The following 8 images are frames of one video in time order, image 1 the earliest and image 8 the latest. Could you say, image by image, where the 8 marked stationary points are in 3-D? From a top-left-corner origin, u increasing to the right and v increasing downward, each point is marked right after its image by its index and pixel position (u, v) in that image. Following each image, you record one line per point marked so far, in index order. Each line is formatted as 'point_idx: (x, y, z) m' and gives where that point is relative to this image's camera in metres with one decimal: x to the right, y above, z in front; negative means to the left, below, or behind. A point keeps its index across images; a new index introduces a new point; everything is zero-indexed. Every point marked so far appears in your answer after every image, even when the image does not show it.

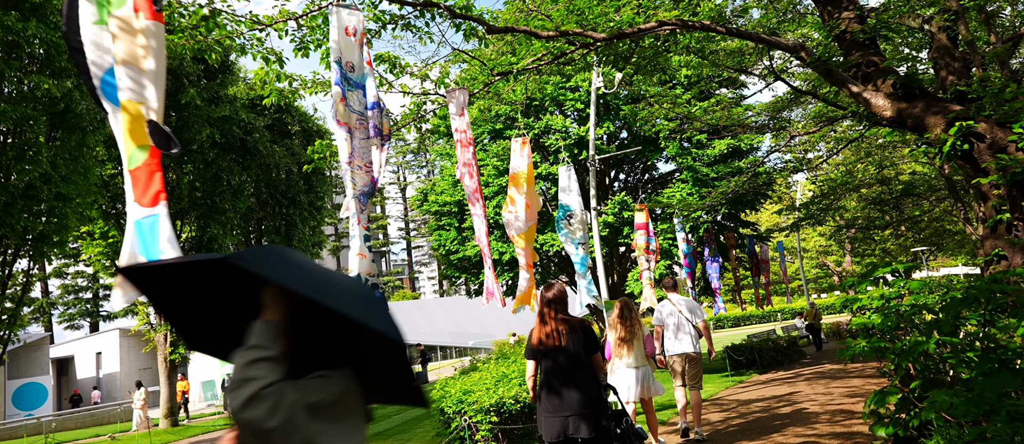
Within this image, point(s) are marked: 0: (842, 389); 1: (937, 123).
0: (+5.8, -3.0, +15.6) m
1: (+3.4, +0.8, +7.0) m
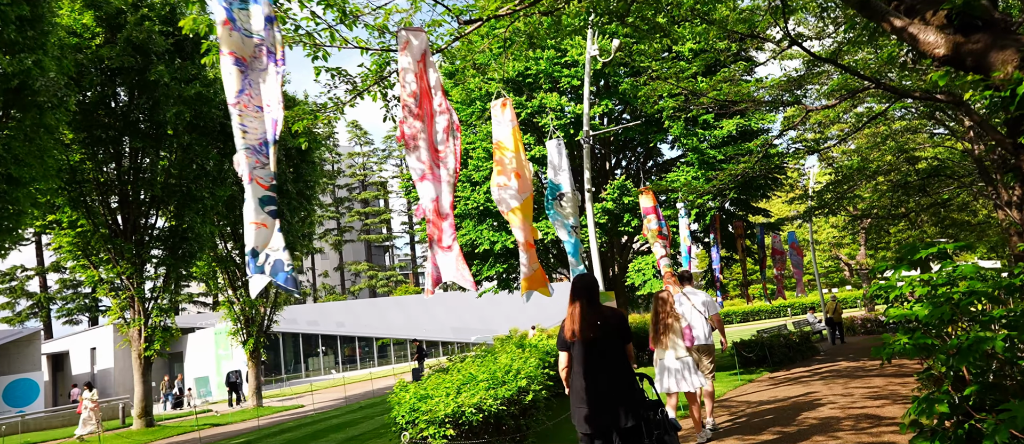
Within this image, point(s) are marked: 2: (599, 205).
0: (+5.7, -2.7, +14.1) m
1: (+3.1, +1.0, +5.6) m
2: (+1.9, +0.4, +19.7) m
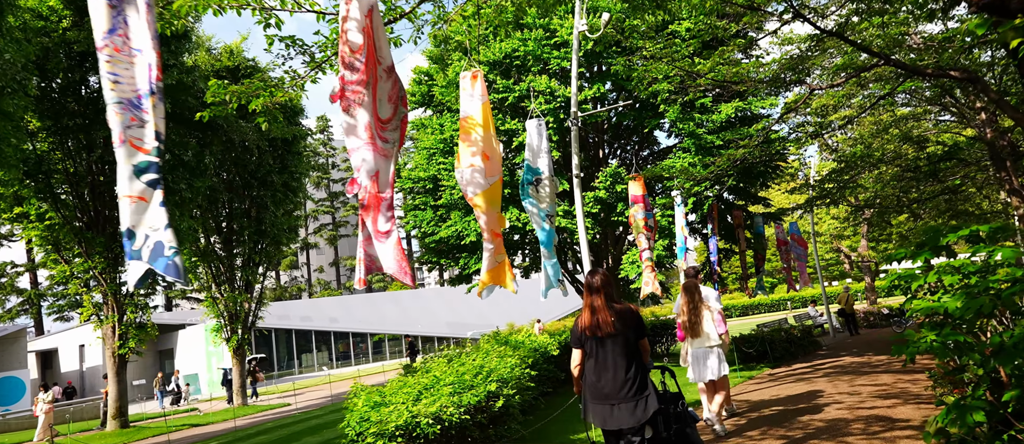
0: (+5.4, -2.5, +13.3) m
1: (+2.9, +1.2, +4.7) m
2: (+1.6, +0.6, +18.8) m
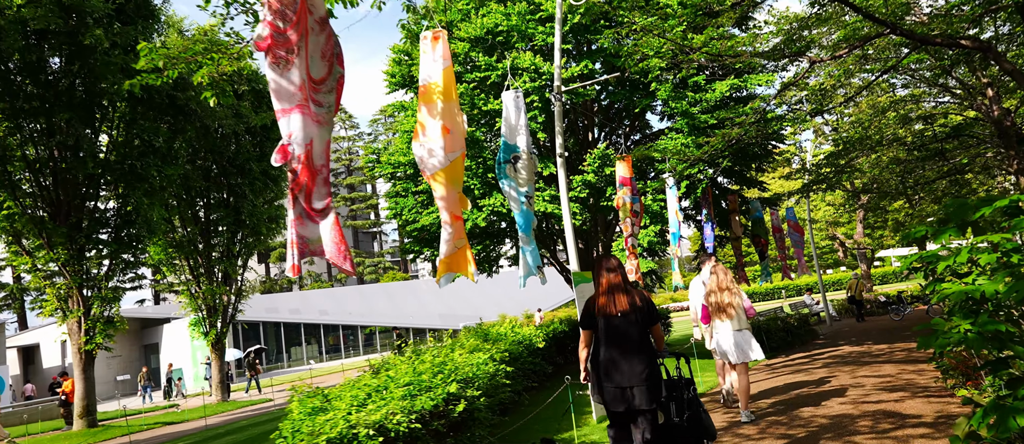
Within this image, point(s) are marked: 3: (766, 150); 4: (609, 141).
0: (+5.2, -2.2, +12.5) m
1: (+2.7, +1.3, +3.9) m
2: (+1.3, +0.9, +17.9) m
3: (+5.4, +1.6, +18.9) m
4: (+2.2, +1.8, +19.8) m
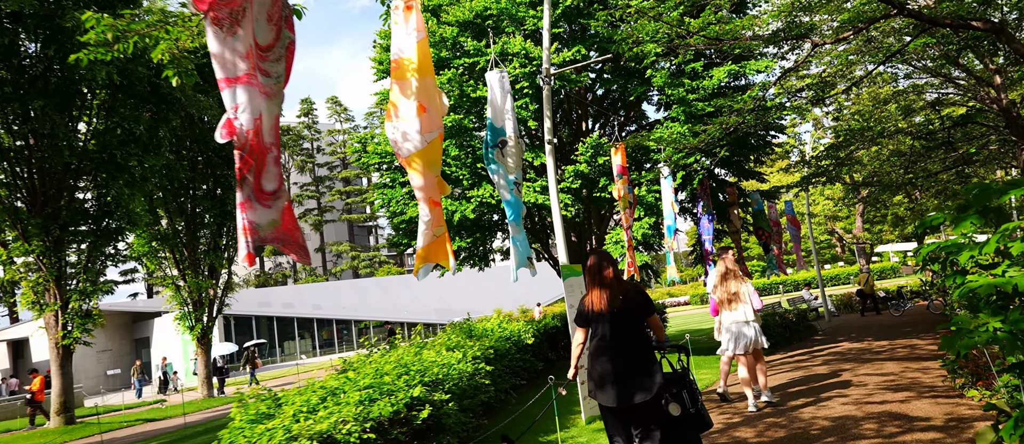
0: (+5.0, -2.1, +12.0) m
1: (+2.5, +1.4, +3.3) m
2: (+1.1, +1.1, +17.4) m
3: (+5.2, +1.7, +18.3) m
4: (+2.0, +2.0, +19.2) m
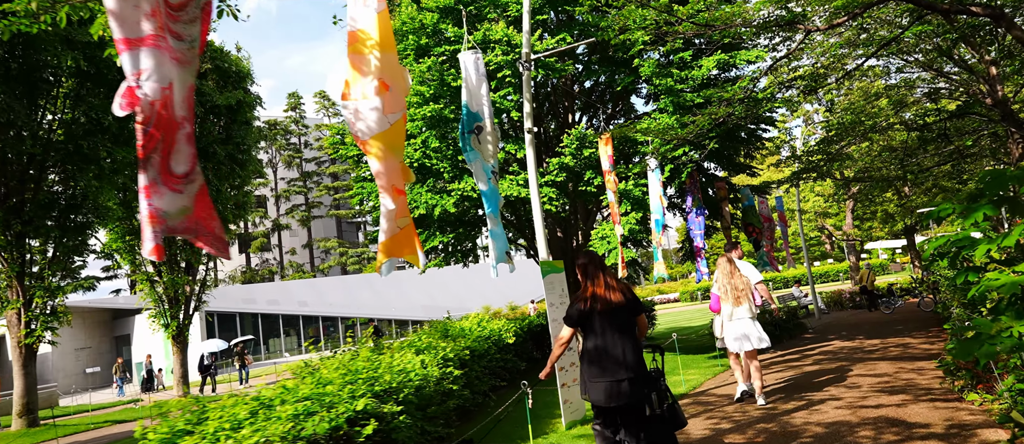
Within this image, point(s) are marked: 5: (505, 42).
0: (+4.7, -2.1, +11.5) m
1: (+2.3, +1.4, +2.8) m
2: (+0.8, +1.2, +16.8) m
3: (+4.9, +1.8, +17.8) m
4: (+1.7, +2.1, +18.7) m
5: (-0.1, +3.2, +15.5) m
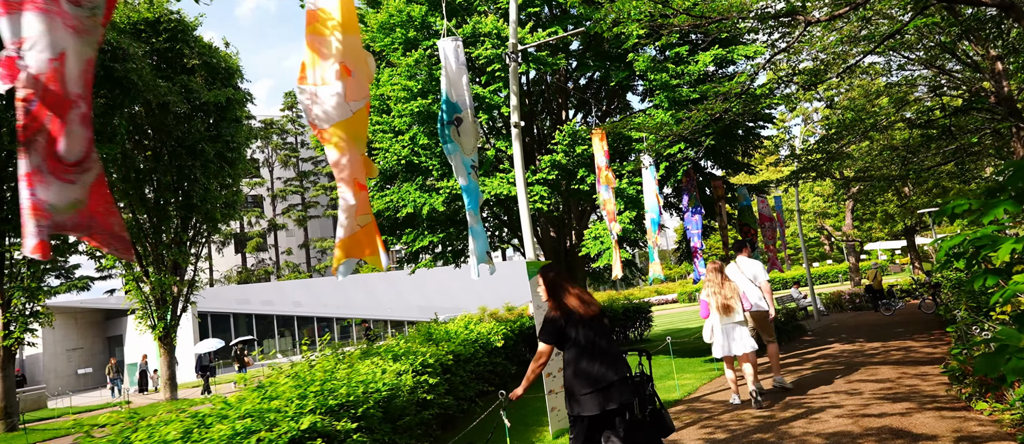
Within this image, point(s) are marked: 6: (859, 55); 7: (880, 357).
0: (+4.5, -2.1, +11.0) m
1: (+2.2, +1.4, +2.3) m
2: (+0.6, +1.2, +16.3) m
3: (+4.7, +1.8, +17.3) m
4: (+1.5, +2.1, +18.2) m
5: (-0.3, +3.2, +15.1) m
6: (+6.4, +3.1, +16.3) m
7: (+5.9, -2.2, +14.2) m
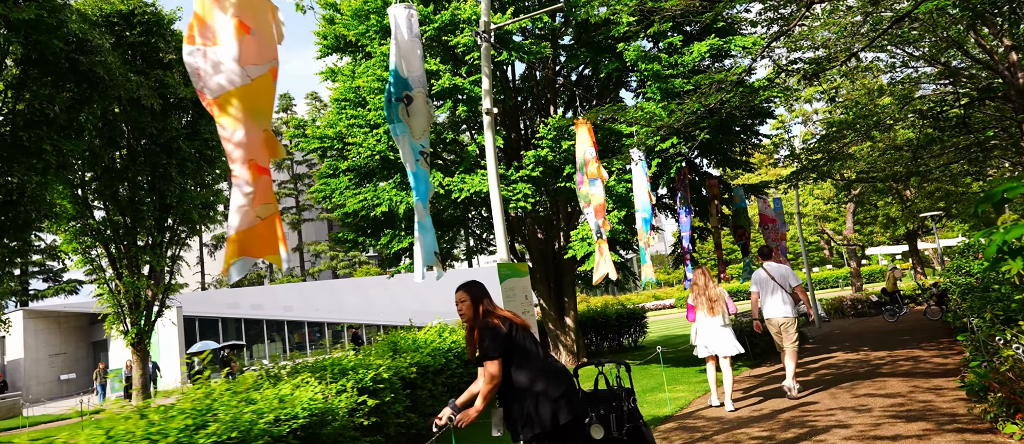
0: (+4.2, -2.0, +10.0) m
1: (+1.9, +1.5, +1.3) m
2: (+0.3, +1.2, +15.4) m
3: (+4.4, +1.8, +16.4) m
4: (+1.2, +2.1, +17.2) m
5: (-0.6, +3.2, +14.1) m
6: (+6.2, +3.1, +15.3) m
7: (+5.6, -2.2, +13.2) m
